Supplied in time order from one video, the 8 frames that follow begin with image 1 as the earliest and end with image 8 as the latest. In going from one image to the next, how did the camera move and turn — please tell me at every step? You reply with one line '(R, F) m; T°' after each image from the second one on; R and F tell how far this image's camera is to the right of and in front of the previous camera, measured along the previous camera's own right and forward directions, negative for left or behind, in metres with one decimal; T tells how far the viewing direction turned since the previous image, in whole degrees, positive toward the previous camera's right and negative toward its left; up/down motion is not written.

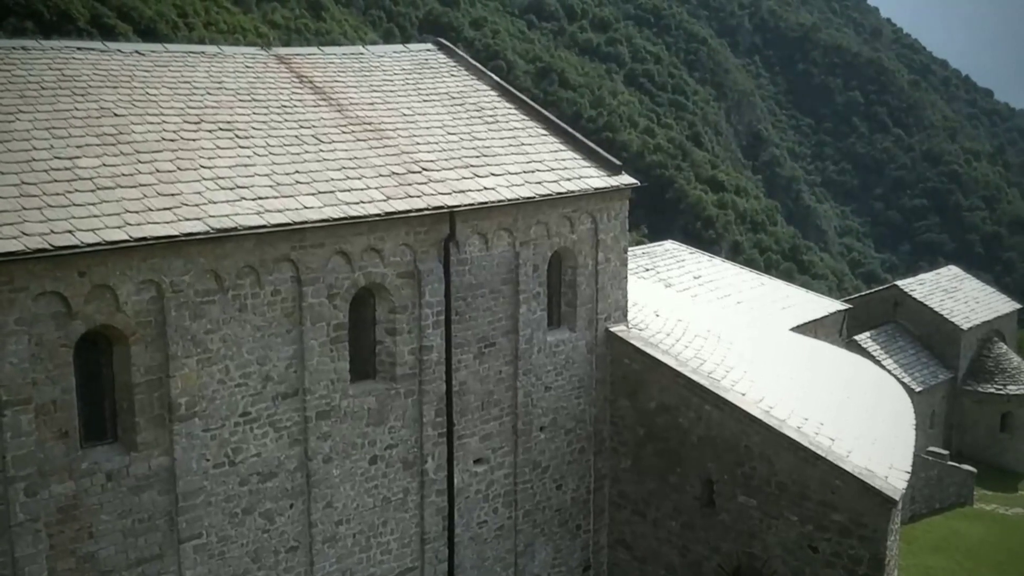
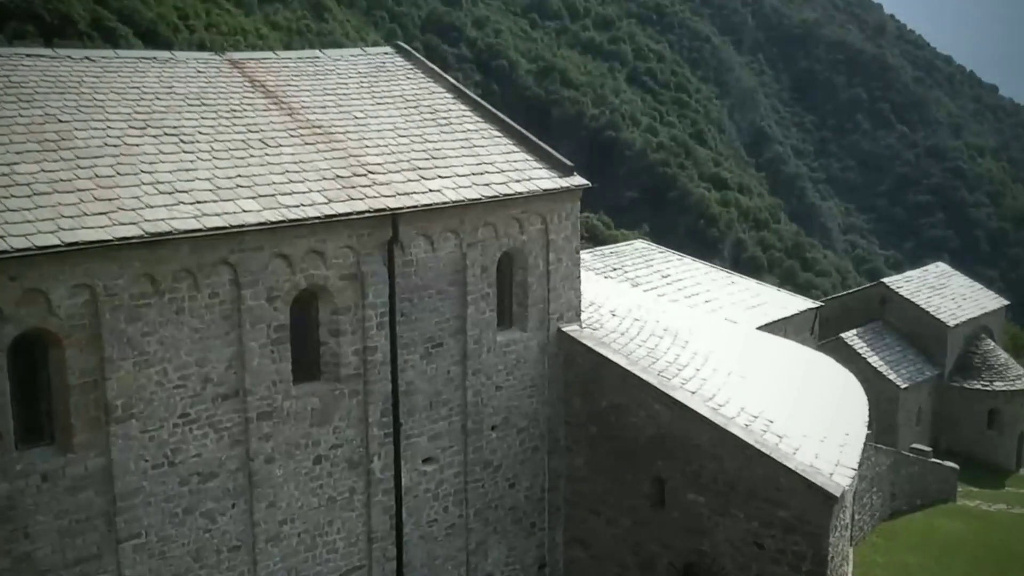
(+0.6, -0.1) m; 0°
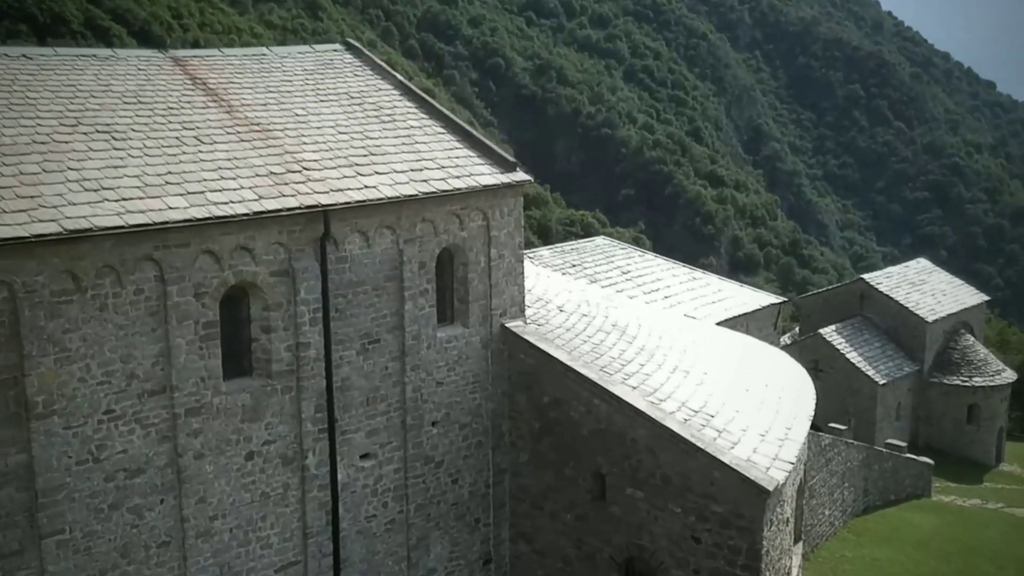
(+0.7, 0.0) m; 0°
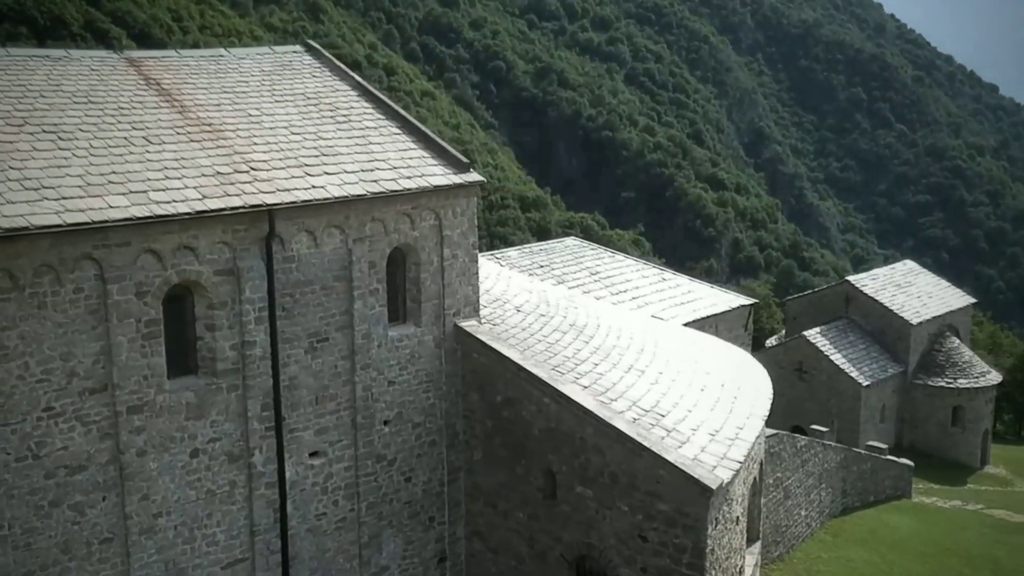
(+0.6, -0.1) m; 0°
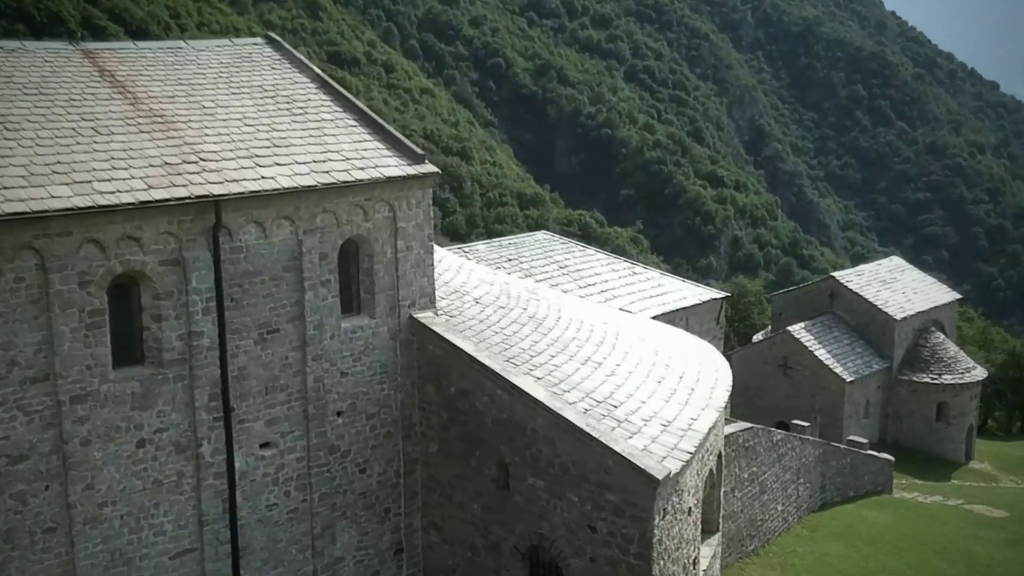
(+0.6, 0.0) m; 0°
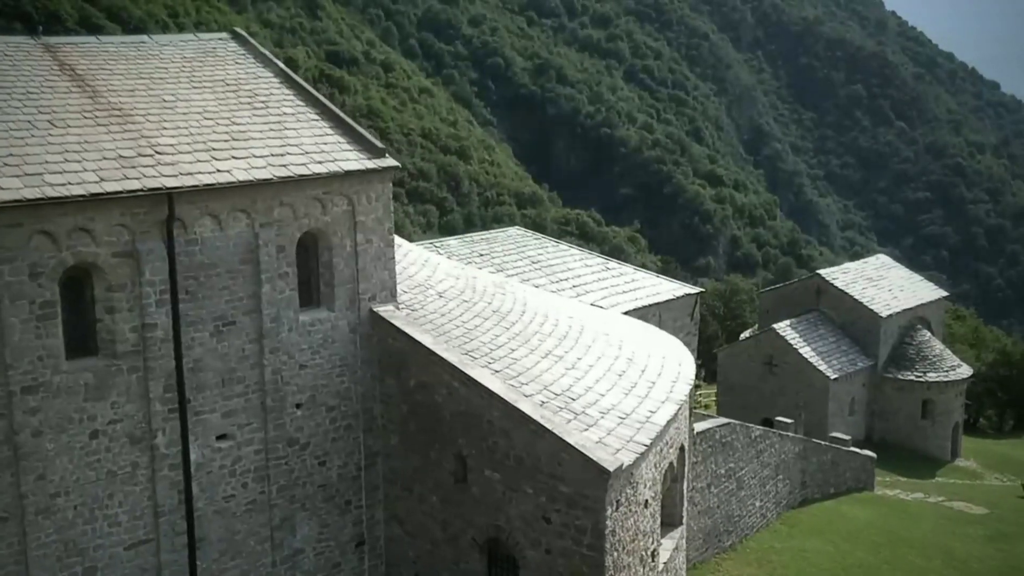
(+0.5, -0.1) m; 0°
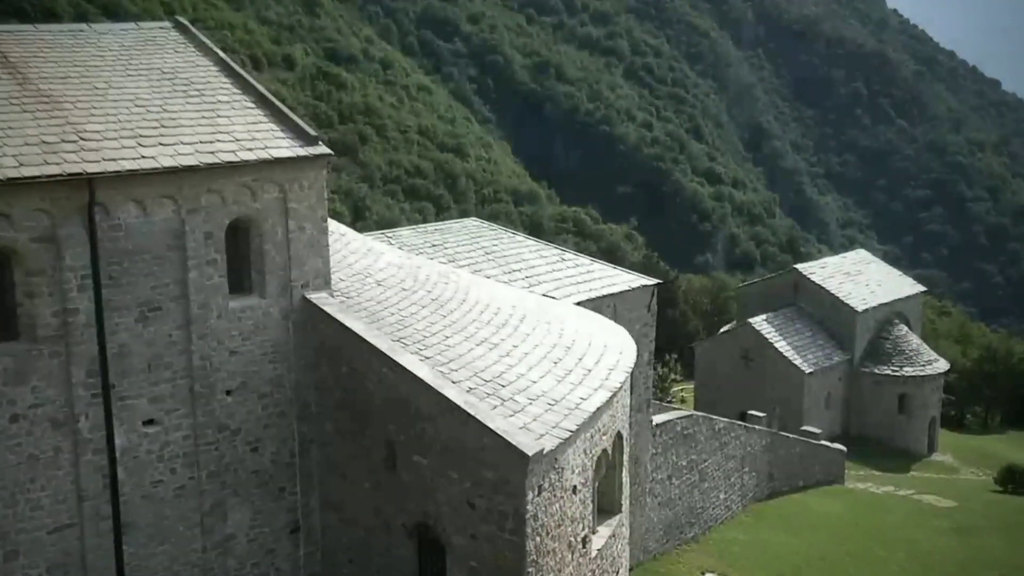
(+0.9, 0.0) m; 0°
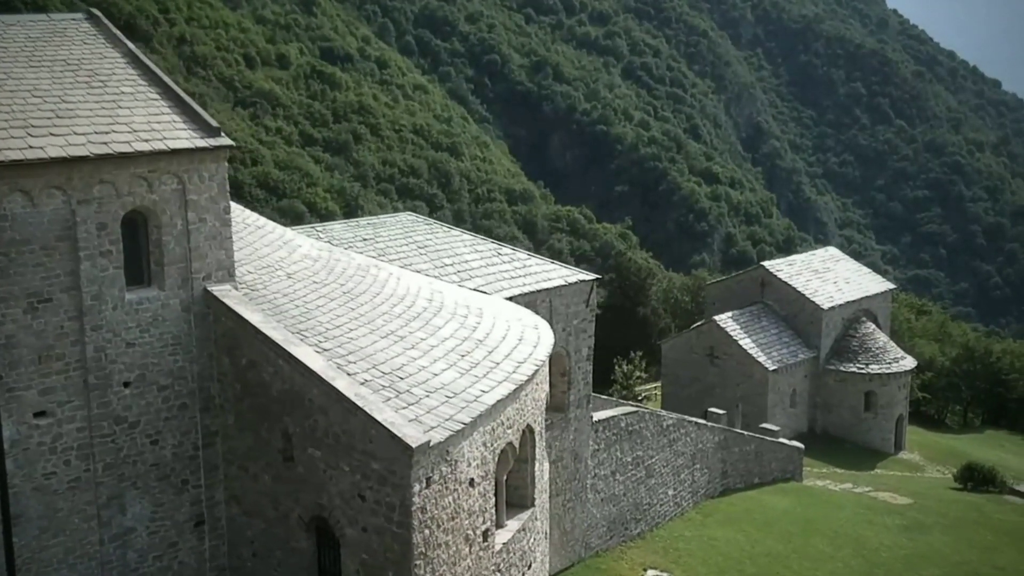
(+1.2, +0.1) m; 0°
